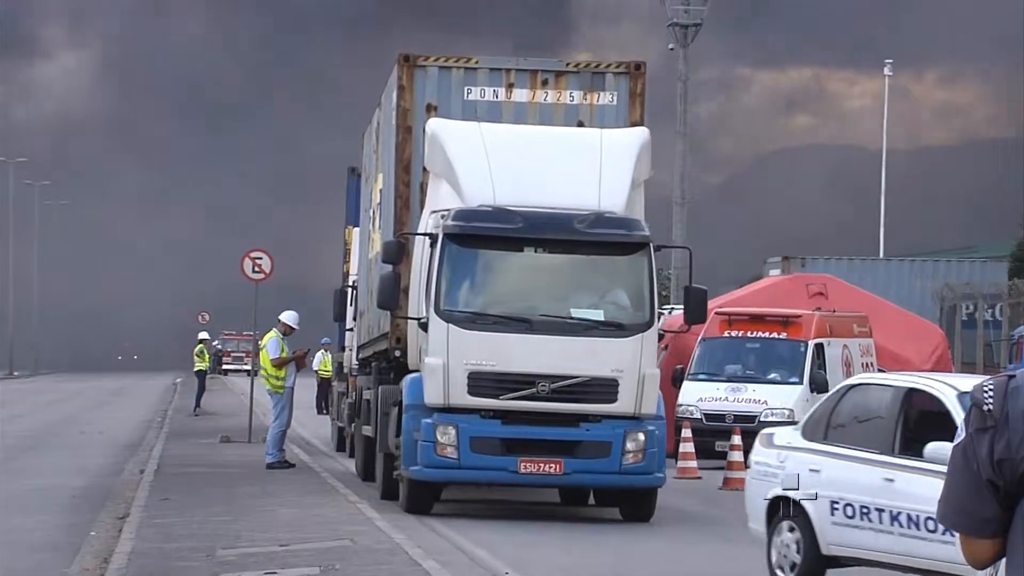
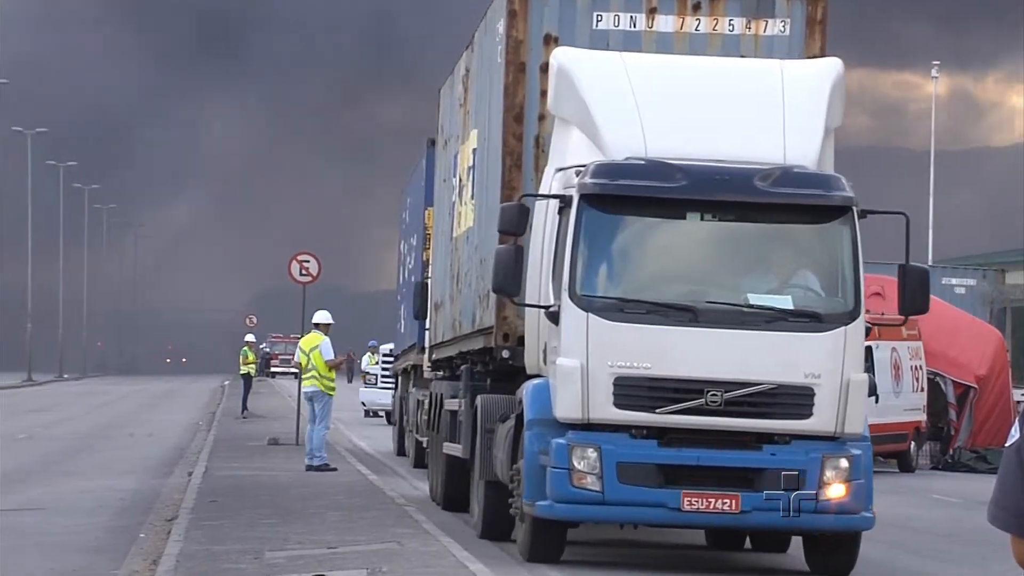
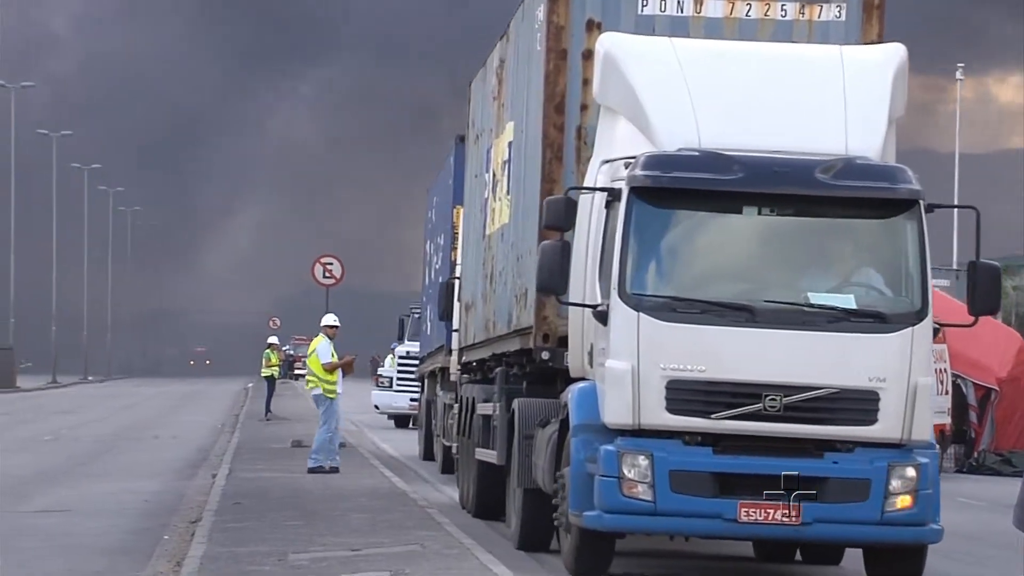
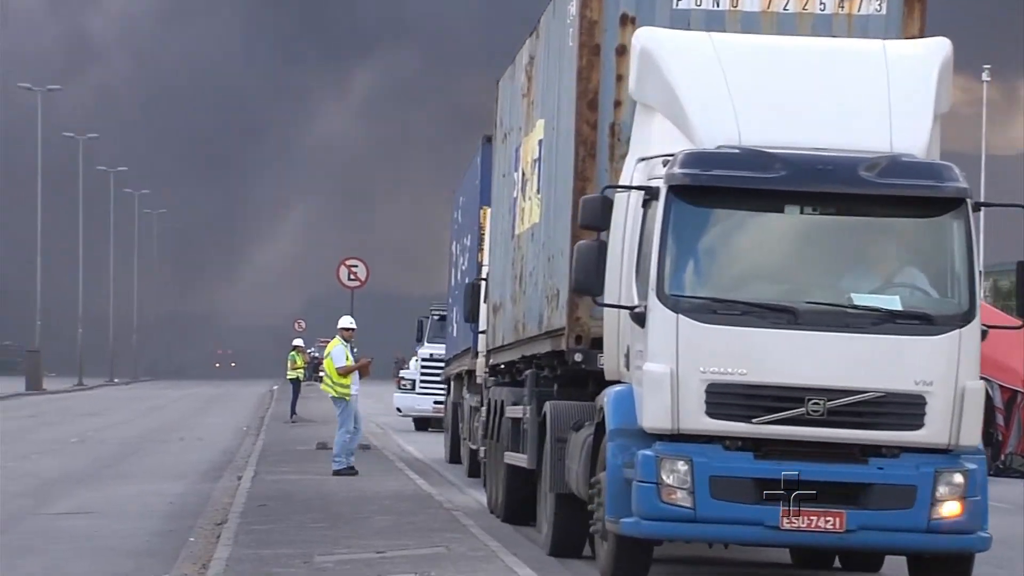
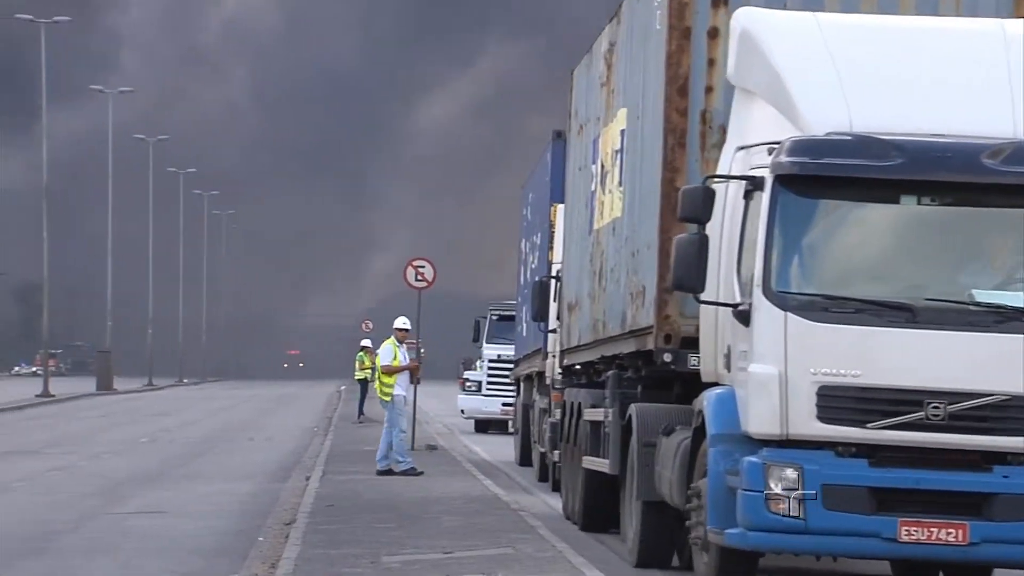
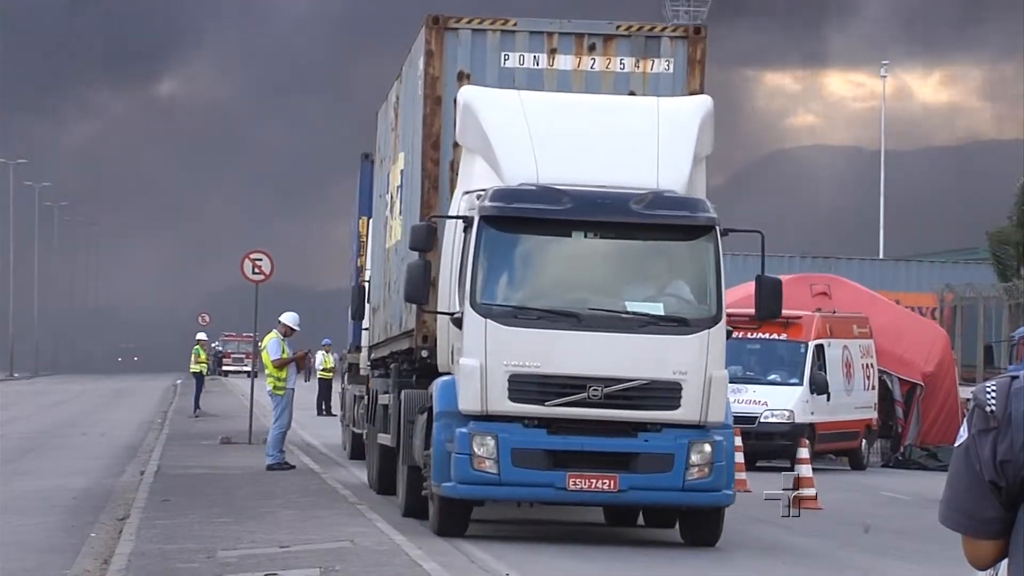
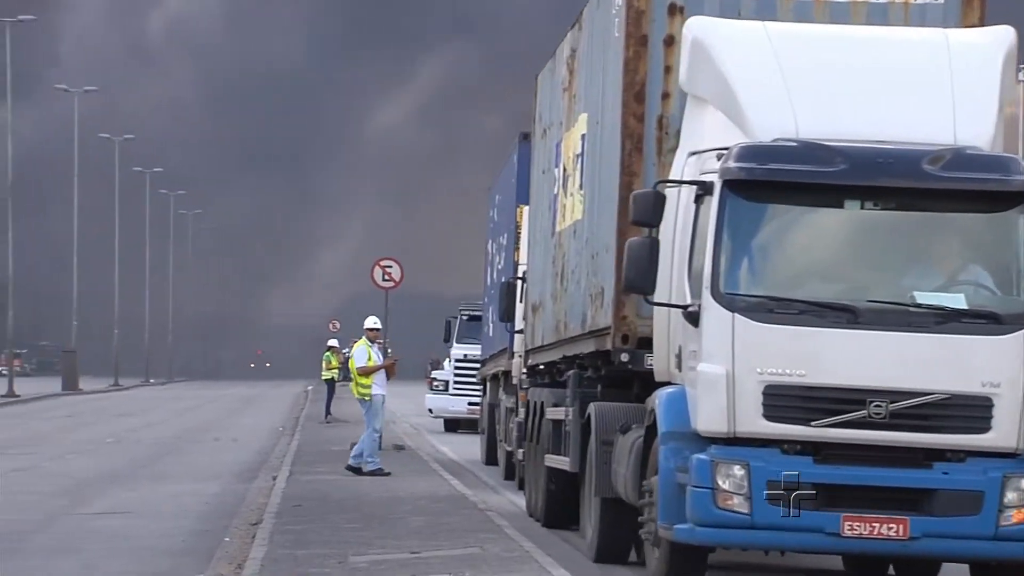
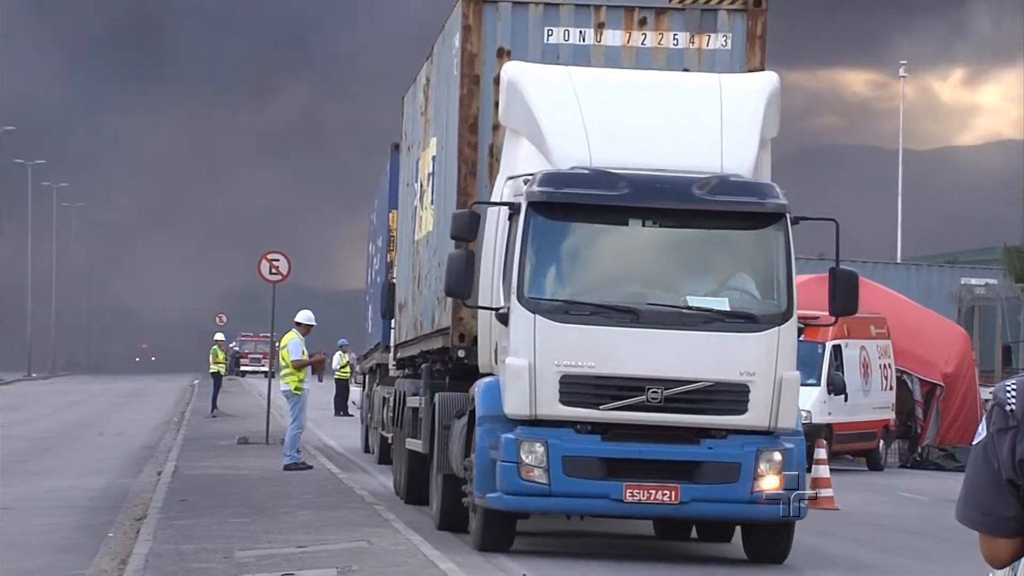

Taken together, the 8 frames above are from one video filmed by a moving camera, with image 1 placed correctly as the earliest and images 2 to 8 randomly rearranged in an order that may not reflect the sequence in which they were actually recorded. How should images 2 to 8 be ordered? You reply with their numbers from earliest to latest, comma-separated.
6, 8, 2, 3, 4, 7, 5
